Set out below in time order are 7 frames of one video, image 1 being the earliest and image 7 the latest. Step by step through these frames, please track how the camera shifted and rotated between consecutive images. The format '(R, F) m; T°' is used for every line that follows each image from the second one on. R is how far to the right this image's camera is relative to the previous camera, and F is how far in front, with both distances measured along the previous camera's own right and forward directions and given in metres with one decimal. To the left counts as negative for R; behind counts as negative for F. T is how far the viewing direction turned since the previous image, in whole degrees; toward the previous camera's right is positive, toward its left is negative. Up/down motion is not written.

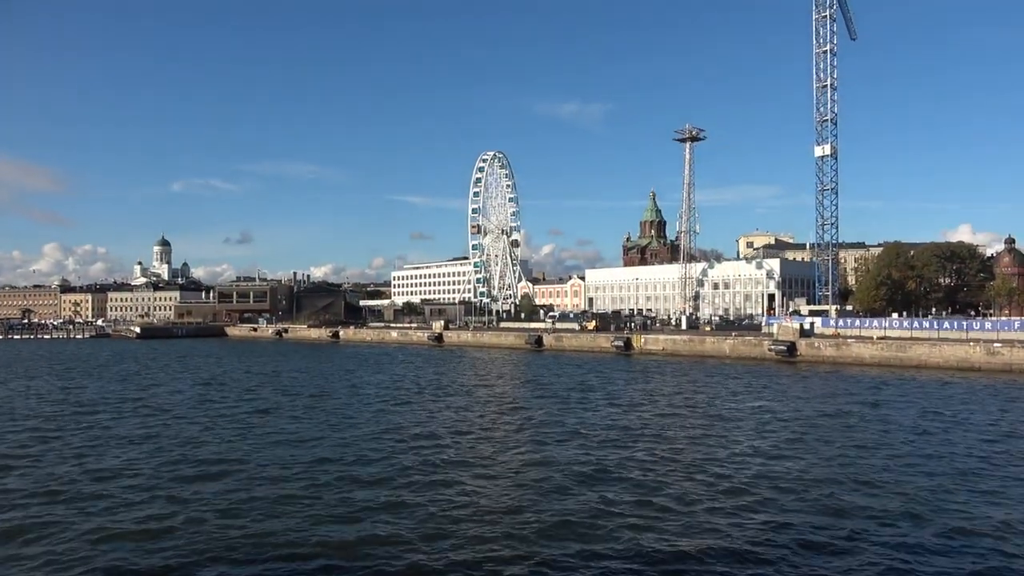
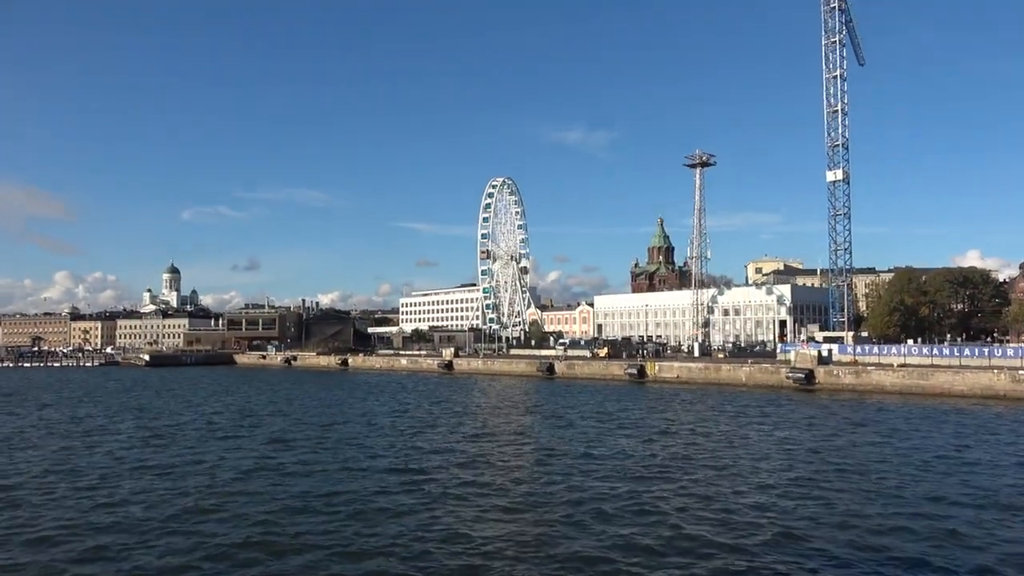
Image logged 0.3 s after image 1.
(-0.2, +0.3) m; -1°
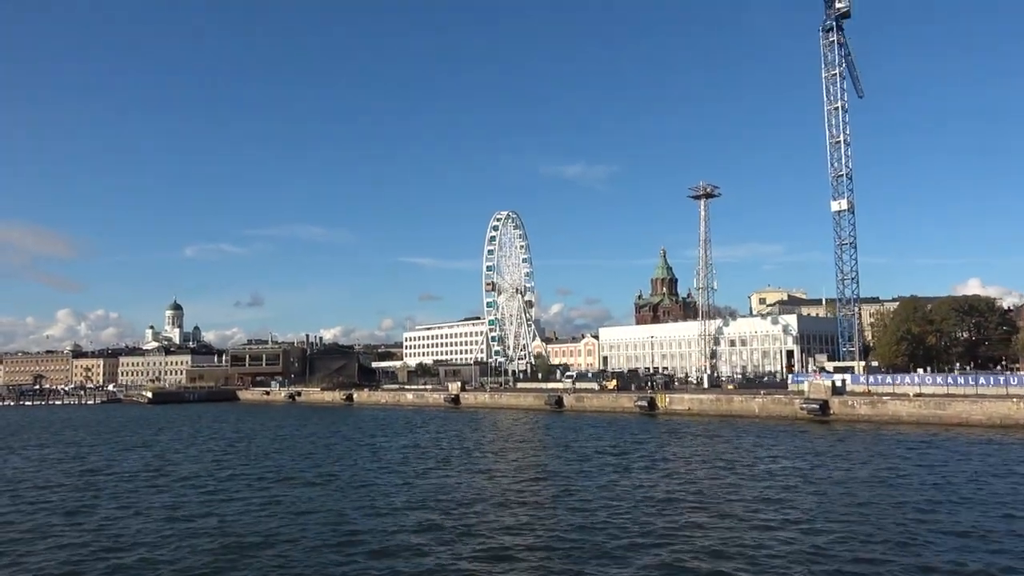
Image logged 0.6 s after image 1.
(-0.3, +0.3) m; 0°
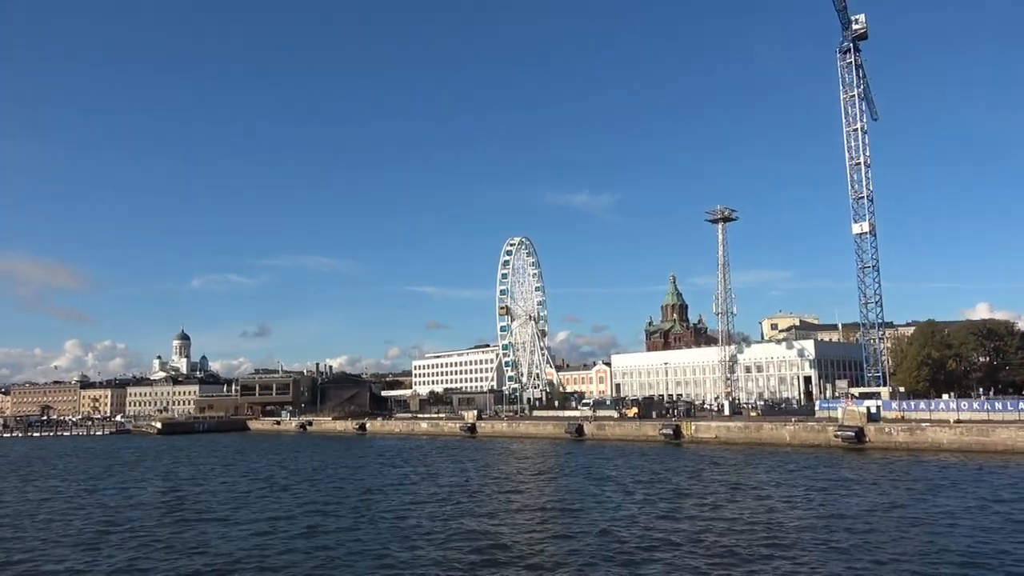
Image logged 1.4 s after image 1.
(-0.7, +0.8) m; 0°
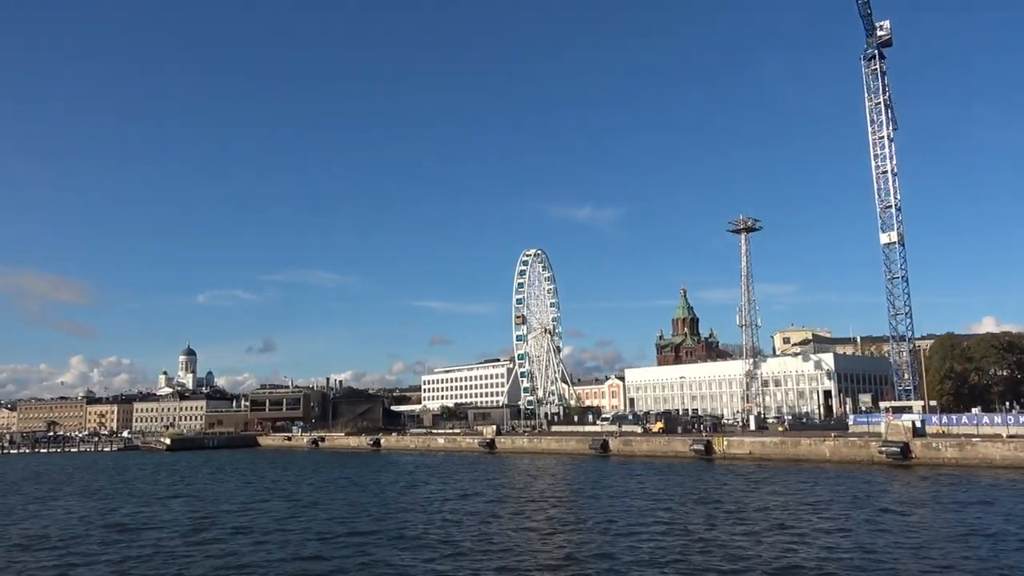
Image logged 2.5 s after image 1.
(-1.0, +1.1) m; 0°
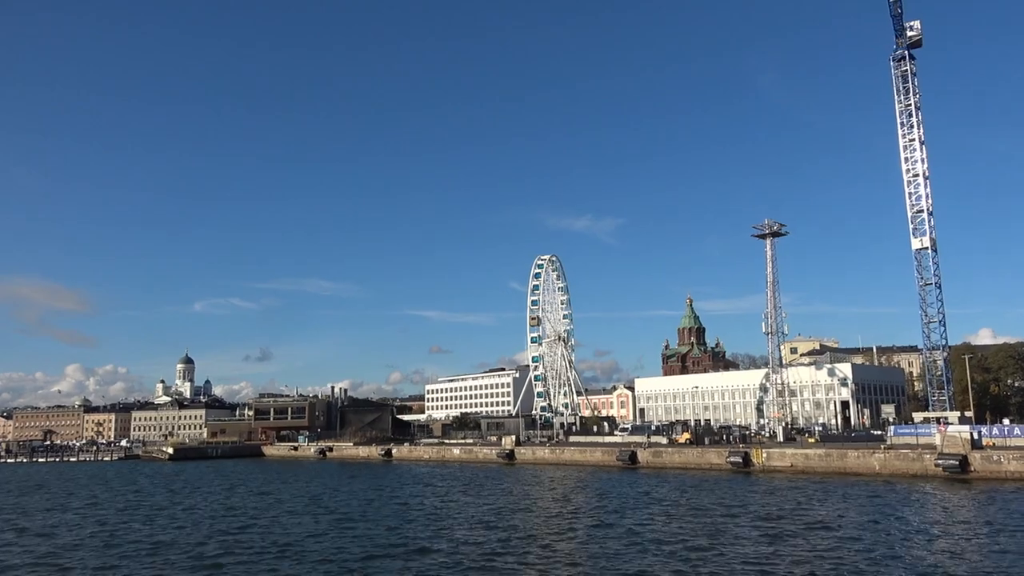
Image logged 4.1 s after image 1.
(-1.5, +1.6) m; 0°
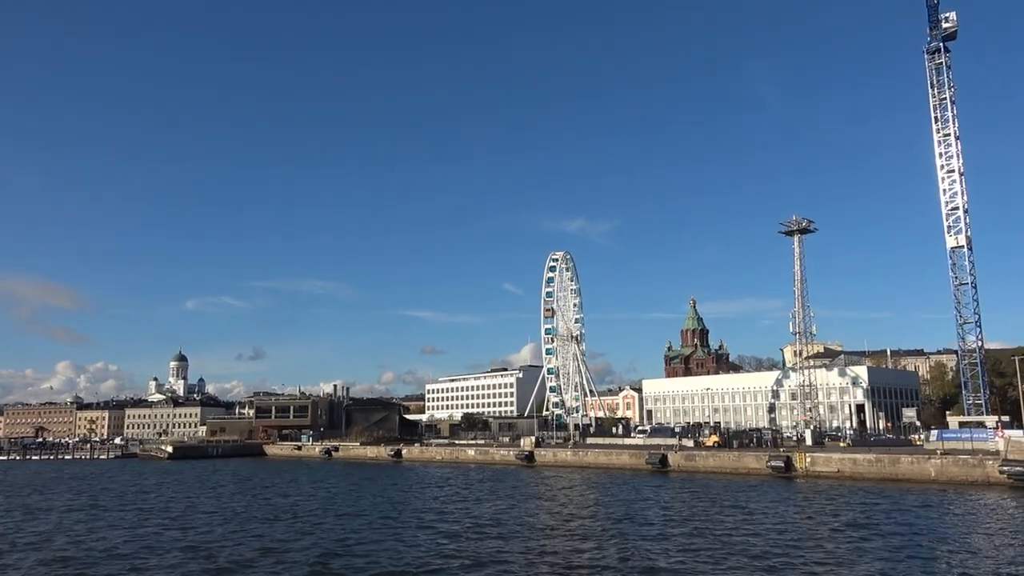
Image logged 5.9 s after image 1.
(-1.7, +1.8) m; 0°
